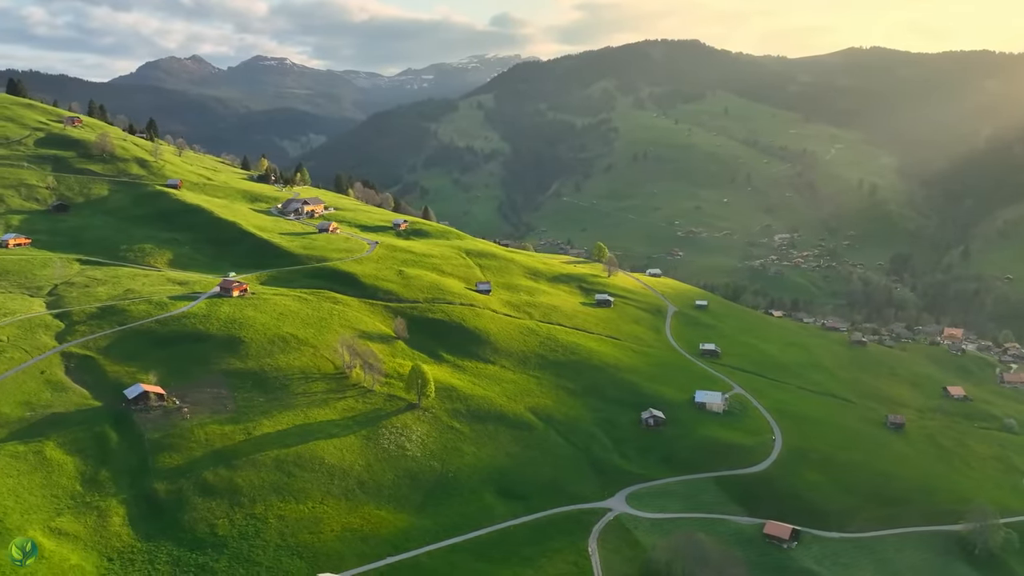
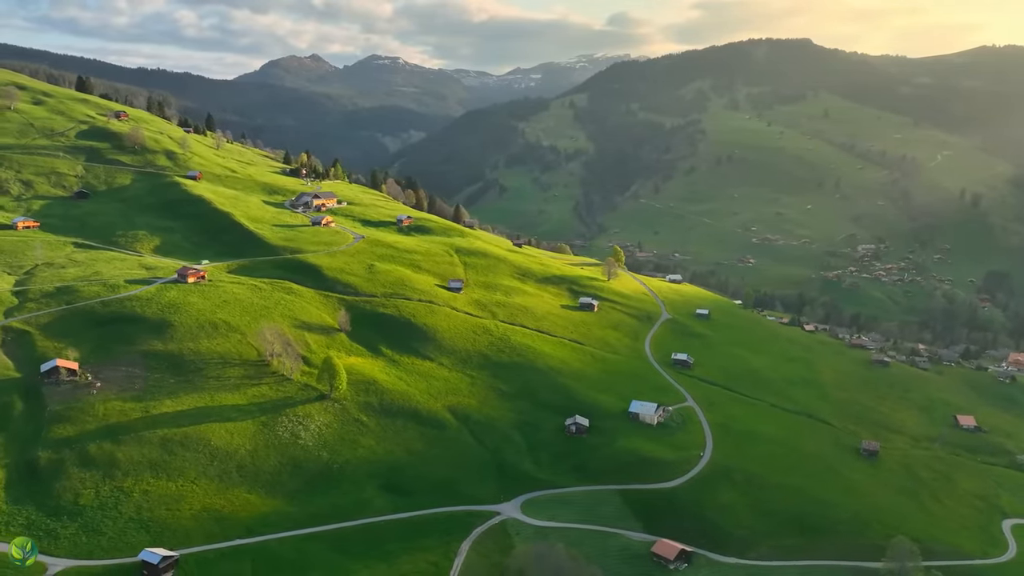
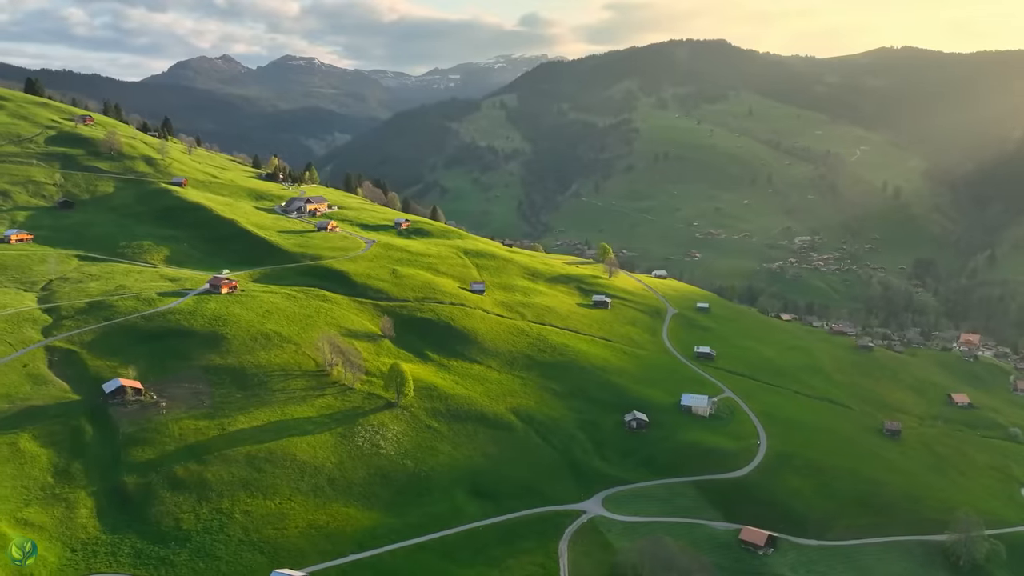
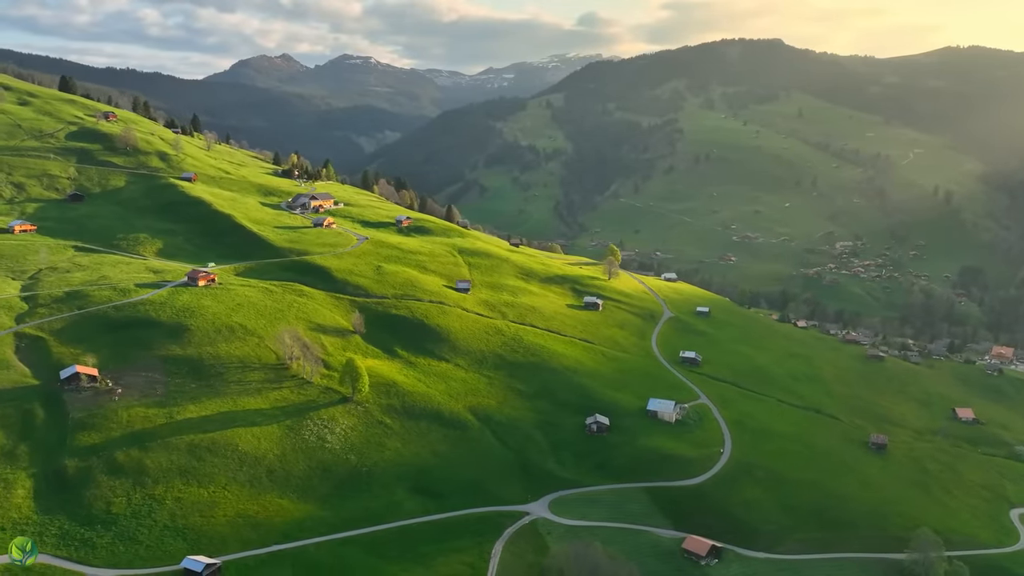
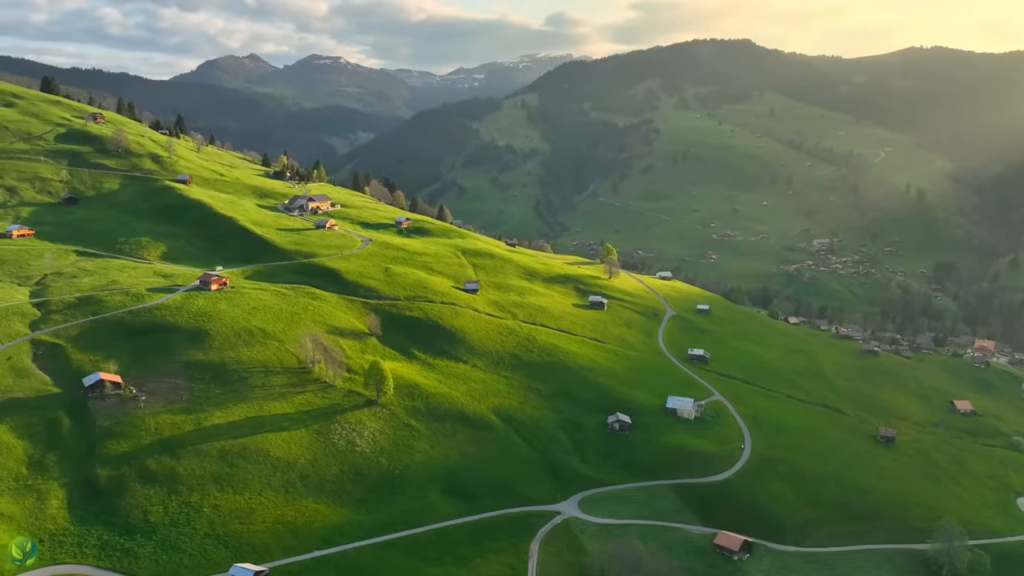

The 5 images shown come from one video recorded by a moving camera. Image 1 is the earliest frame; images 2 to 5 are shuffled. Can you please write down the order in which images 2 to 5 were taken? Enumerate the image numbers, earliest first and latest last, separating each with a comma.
3, 5, 4, 2
